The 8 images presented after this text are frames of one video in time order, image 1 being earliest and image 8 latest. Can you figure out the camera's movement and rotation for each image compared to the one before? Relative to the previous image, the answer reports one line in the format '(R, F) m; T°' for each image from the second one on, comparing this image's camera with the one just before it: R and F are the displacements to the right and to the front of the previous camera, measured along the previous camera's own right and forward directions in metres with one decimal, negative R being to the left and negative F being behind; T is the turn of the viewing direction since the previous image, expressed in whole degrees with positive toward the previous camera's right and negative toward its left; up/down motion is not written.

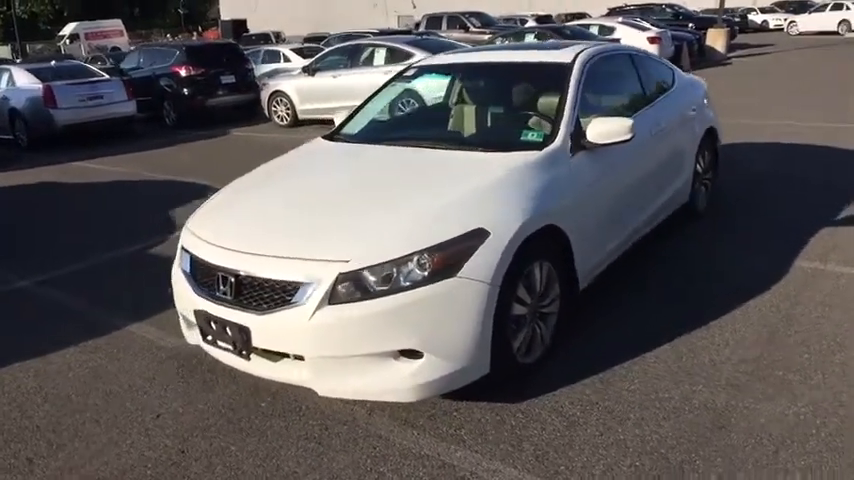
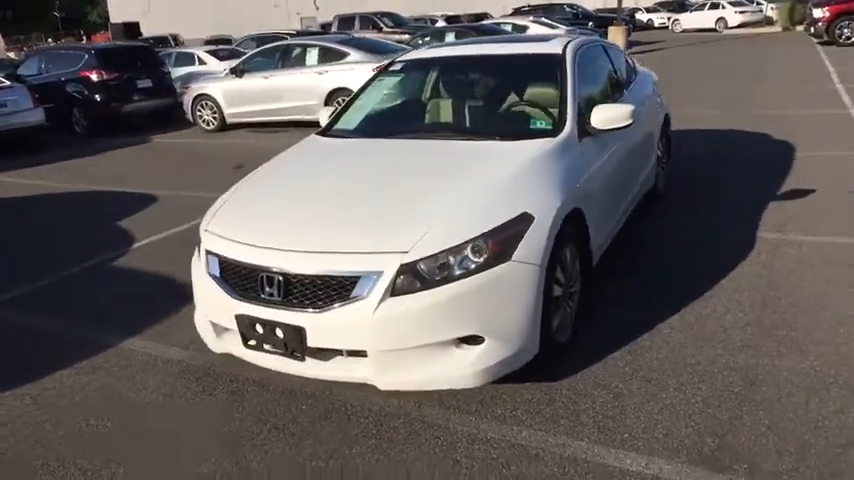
(-0.8, 0.0) m; +8°
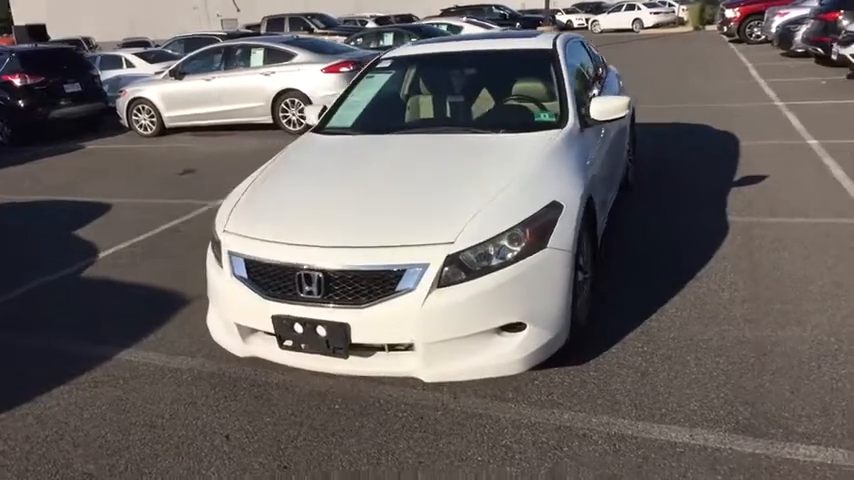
(-0.6, 0.0) m; +6°
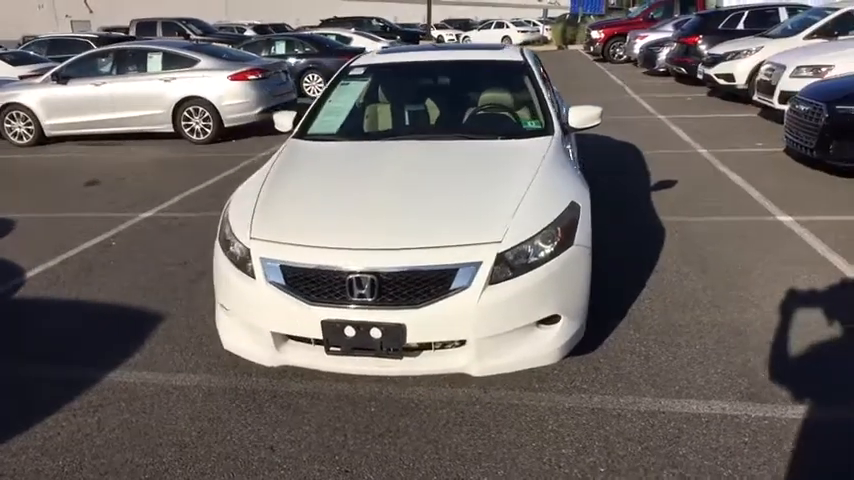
(-0.9, 0.0) m; +11°
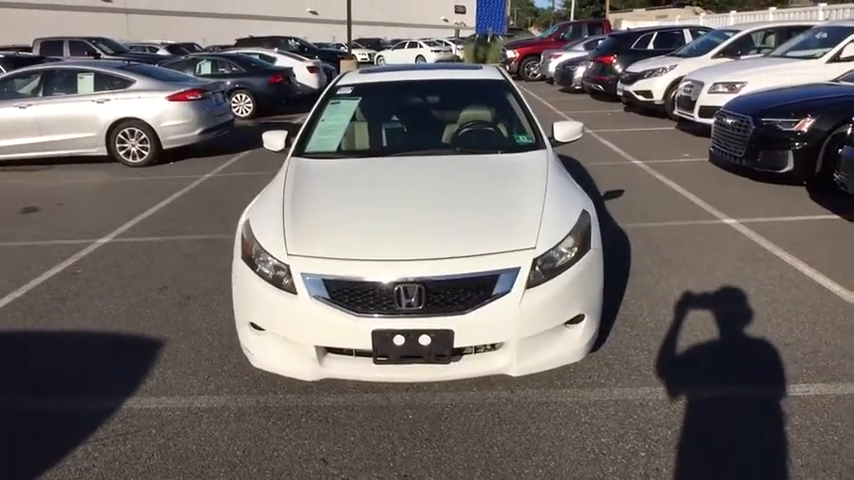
(-0.7, -0.1) m; +8°
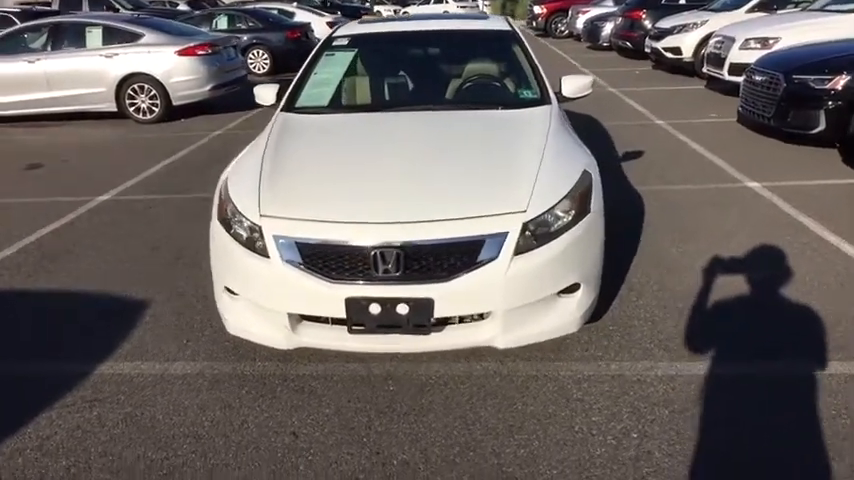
(+0.2, +0.3) m; -2°
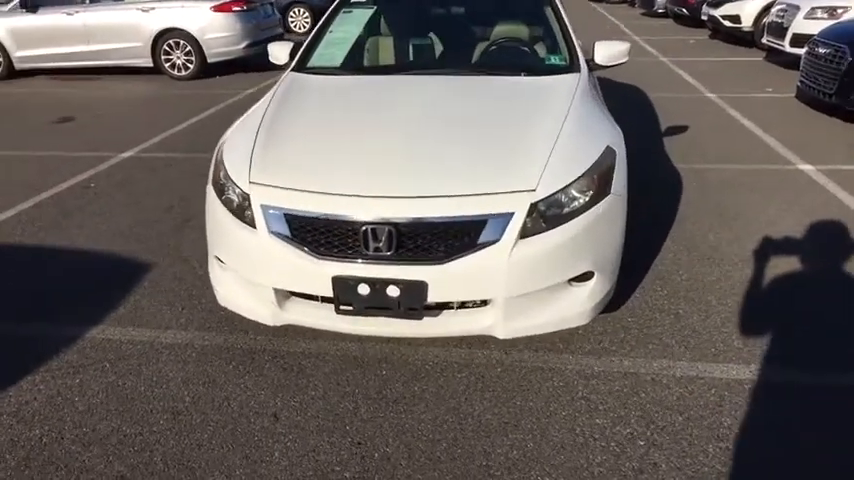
(+0.2, +0.3) m; -4°
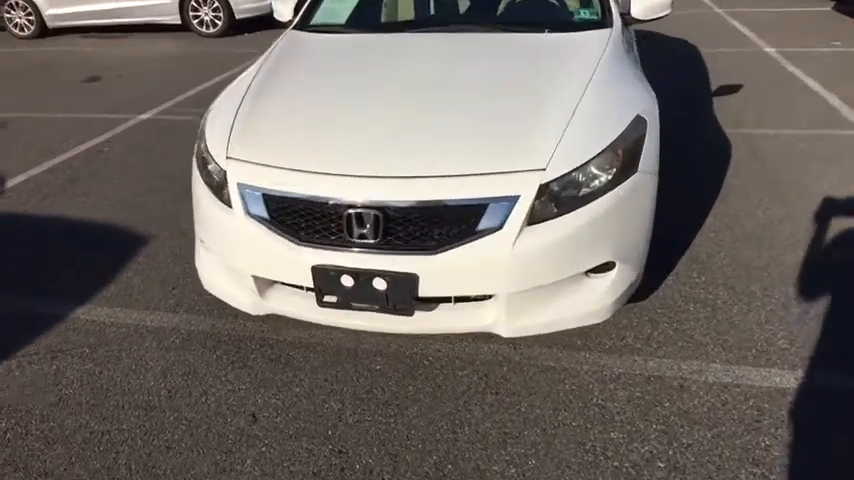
(+0.2, +0.4) m; -4°
